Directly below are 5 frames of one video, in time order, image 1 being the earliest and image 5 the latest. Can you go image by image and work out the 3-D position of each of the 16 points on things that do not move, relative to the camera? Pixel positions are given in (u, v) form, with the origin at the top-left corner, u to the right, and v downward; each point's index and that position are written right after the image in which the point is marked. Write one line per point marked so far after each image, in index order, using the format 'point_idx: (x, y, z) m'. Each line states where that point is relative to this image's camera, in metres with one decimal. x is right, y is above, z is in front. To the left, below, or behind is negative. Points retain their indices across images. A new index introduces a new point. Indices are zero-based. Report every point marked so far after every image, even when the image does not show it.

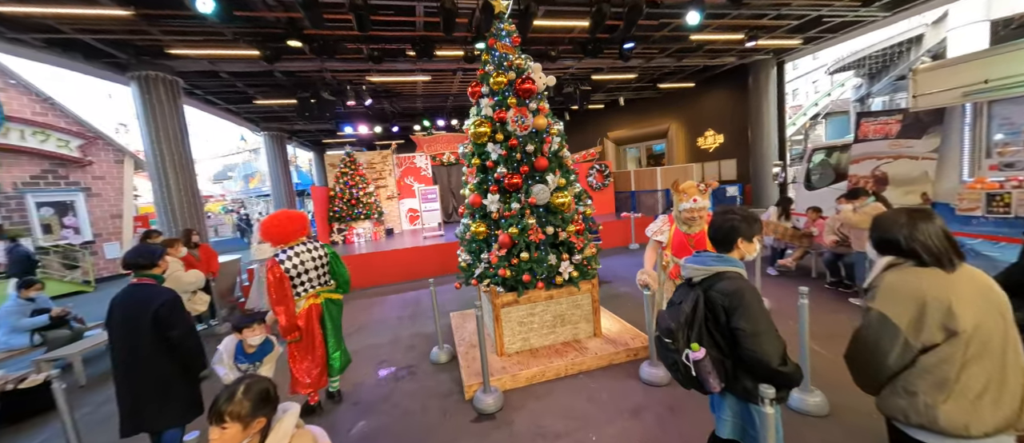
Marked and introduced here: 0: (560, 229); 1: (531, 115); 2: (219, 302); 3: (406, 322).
0: (+0.5, -0.1, +3.3) m
1: (+0.2, +1.0, +3.3) m
2: (-4.2, -1.2, +4.9) m
3: (-1.4, -1.4, +4.6) m
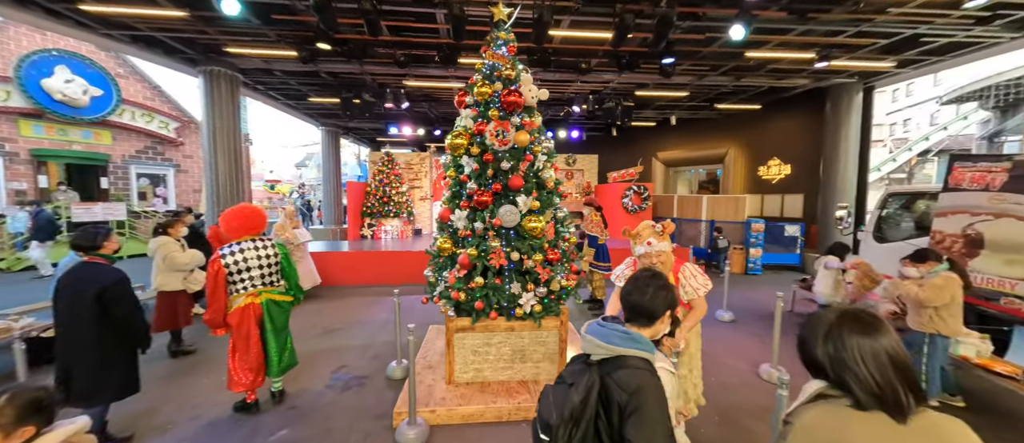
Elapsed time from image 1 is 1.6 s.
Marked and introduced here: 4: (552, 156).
0: (+0.1, -0.3, +3.0) m
1: (0.0, +0.8, +3.1) m
2: (-4.3, -0.9, +5.3) m
3: (-1.7, -1.4, +4.6) m
4: (+0.4, +0.6, +3.3) m
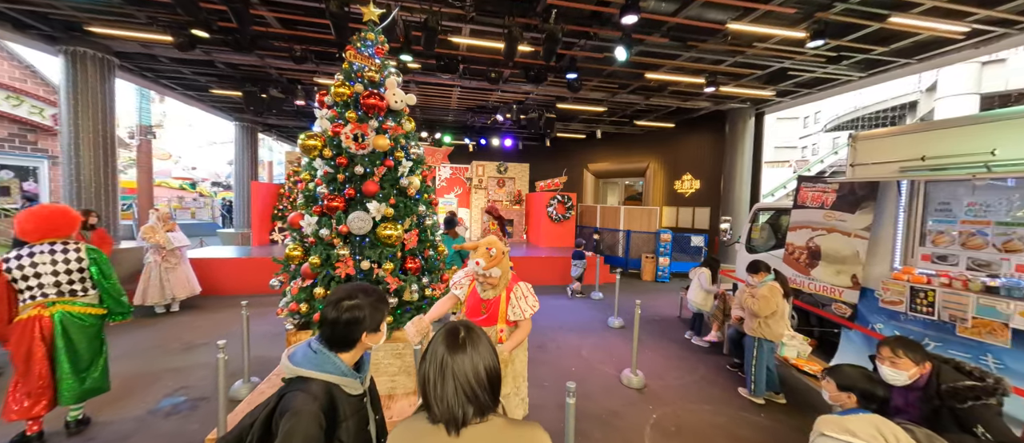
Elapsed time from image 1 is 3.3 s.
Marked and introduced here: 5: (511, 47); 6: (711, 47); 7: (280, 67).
0: (-1.1, -0.4, +2.9) m
1: (-1.2, +0.8, +3.0) m
2: (-5.8, -0.9, +4.7) m
3: (-3.1, -1.5, +4.2) m
4: (-0.9, +0.6, +3.3) m
5: (0.0, +2.2, +4.3) m
6: (+2.9, +2.6, +5.0) m
7: (-4.2, +2.8, +6.2) m
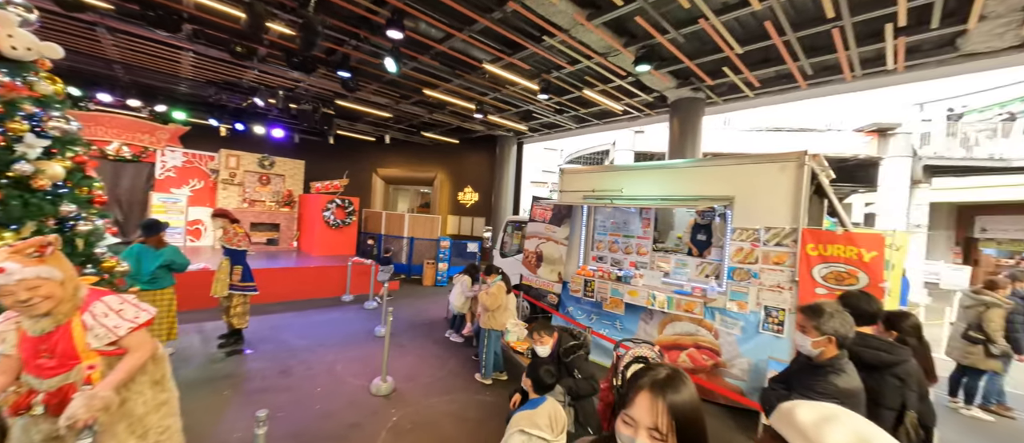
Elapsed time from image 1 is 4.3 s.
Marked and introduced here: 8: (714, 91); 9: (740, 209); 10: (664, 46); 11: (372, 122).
0: (-3.0, -0.4, +1.8) m
1: (-3.2, +0.7, +1.9) m
2: (-8.0, -0.8, +0.9) m
3: (-5.5, -1.5, +1.9) m
4: (-3.0, +0.5, +2.3) m
5: (-2.8, +2.1, +3.6) m
6: (-0.6, +2.4, +5.8) m
7: (-7.4, +2.8, +3.1) m
8: (+3.4, +2.2, +5.7) m
9: (+2.5, +0.1, +3.8) m
10: (+1.9, +2.3, +4.4) m
11: (-3.6, +2.6, +8.9) m
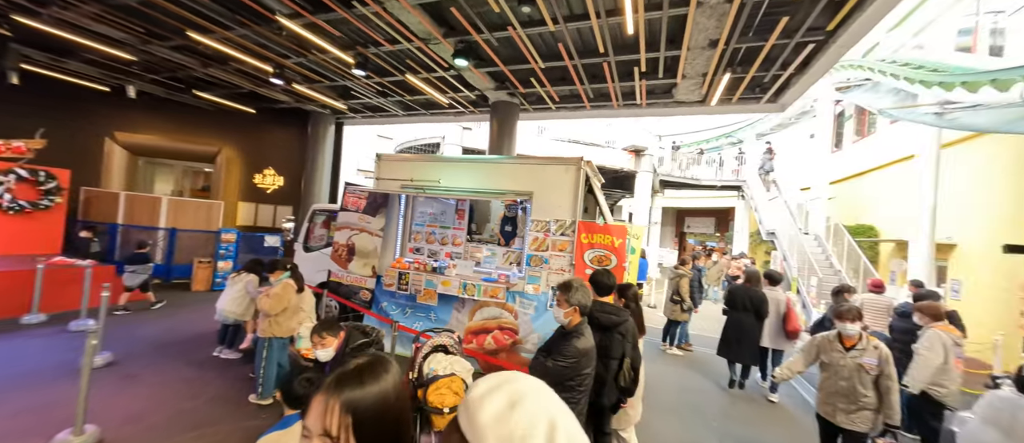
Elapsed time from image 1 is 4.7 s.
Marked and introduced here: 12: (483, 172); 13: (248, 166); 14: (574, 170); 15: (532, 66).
0: (-3.8, -0.3, +0.1) m
1: (-4.0, +0.9, +0.1) m
2: (-7.9, -0.6, -2.9) m
3: (-6.1, -1.3, -0.9) m
4: (-4.0, +0.7, +0.5) m
5: (-4.4, +2.3, +1.8) m
6: (-3.4, +2.6, +4.7) m
7: (-8.2, +3.1, -0.7) m
8: (+0.3, +2.3, +6.4) m
9: (+0.3, +0.2, +4.3) m
10: (-0.4, +2.4, +4.5) m
11: (-7.4, +2.9, +6.2) m
12: (-0.4, +0.7, +4.6) m
13: (-6.5, +1.4, +8.5) m
14: (+0.8, +0.6, +4.2) m
15: (+0.3, +2.2, +4.9) m
